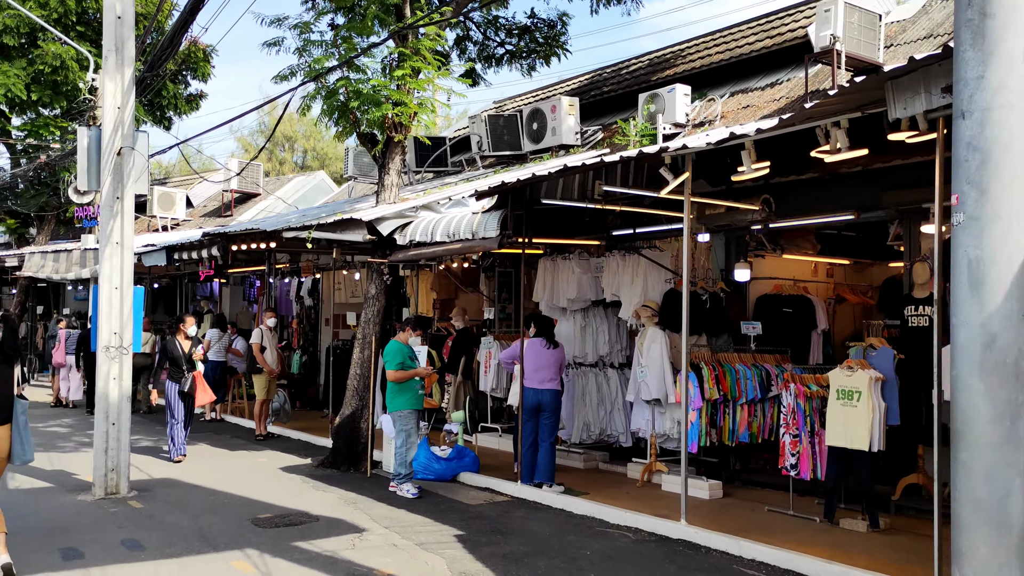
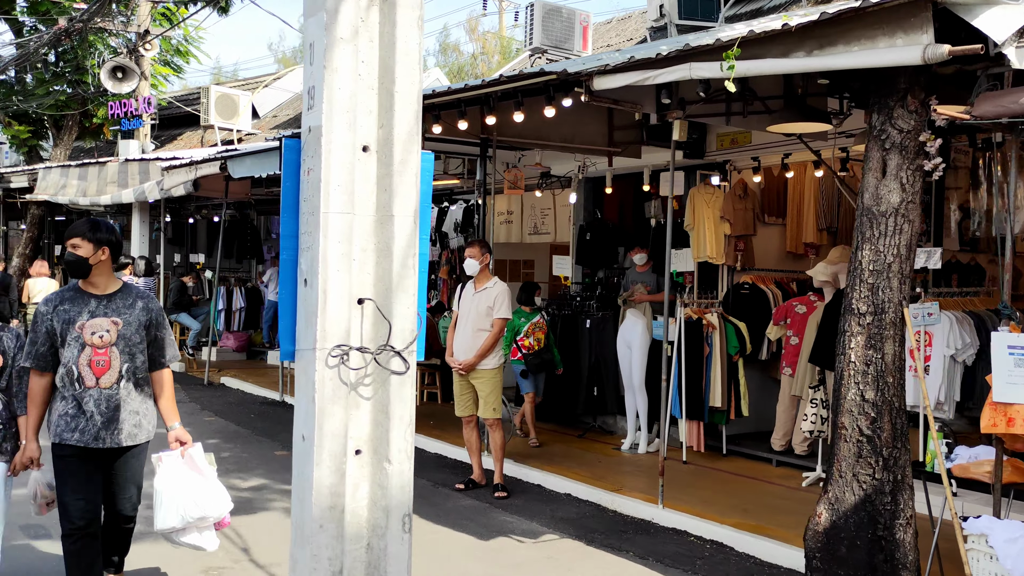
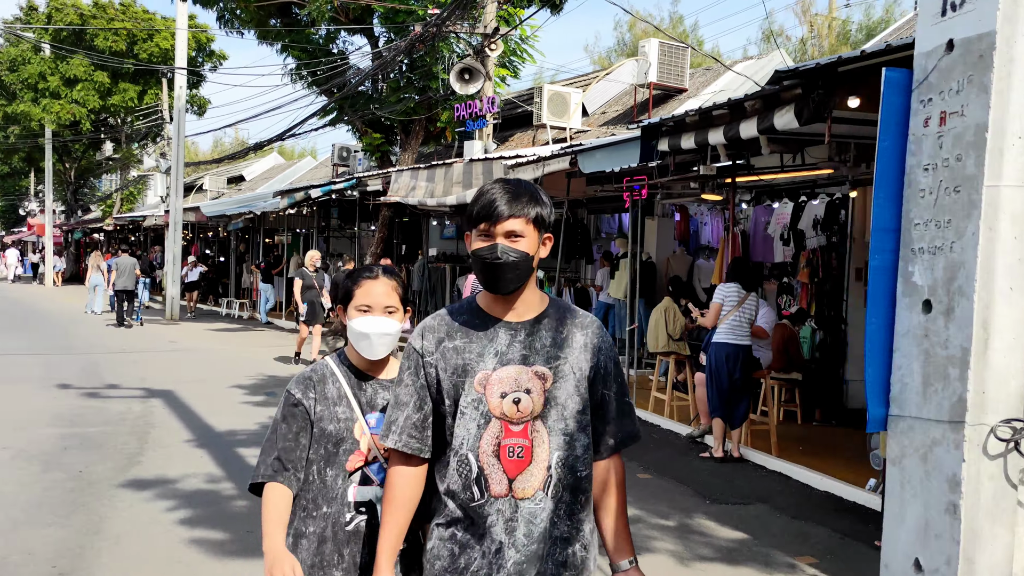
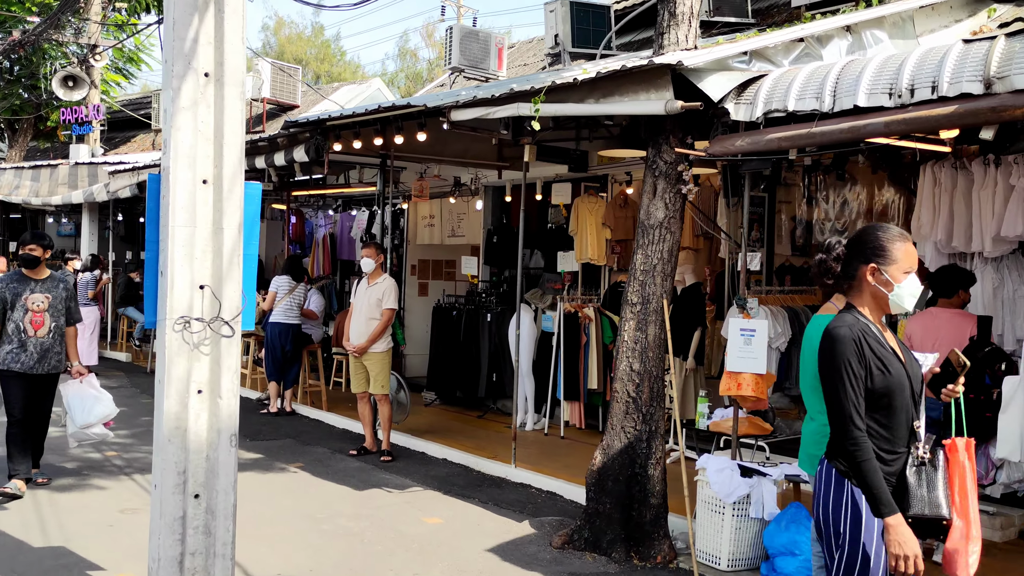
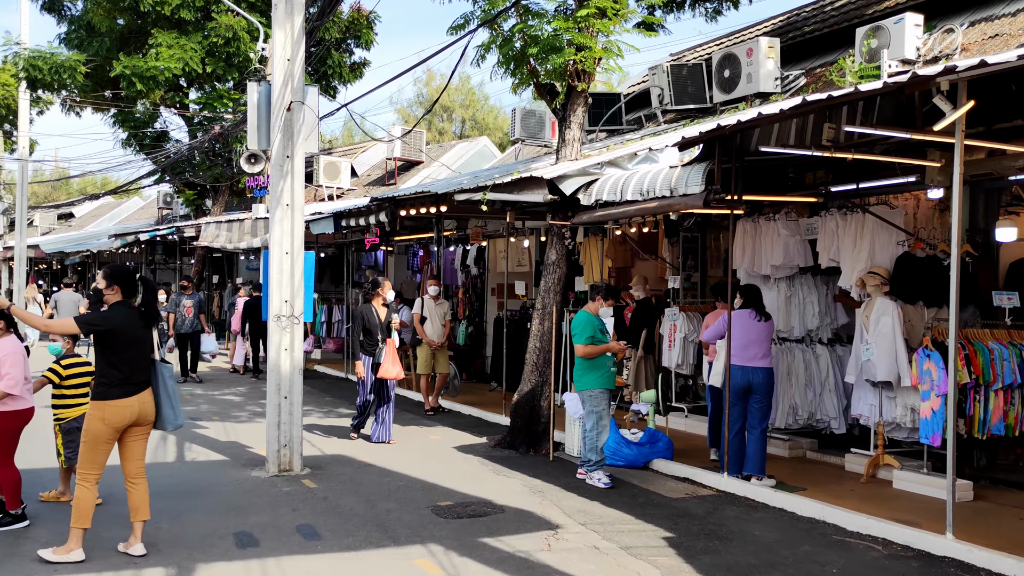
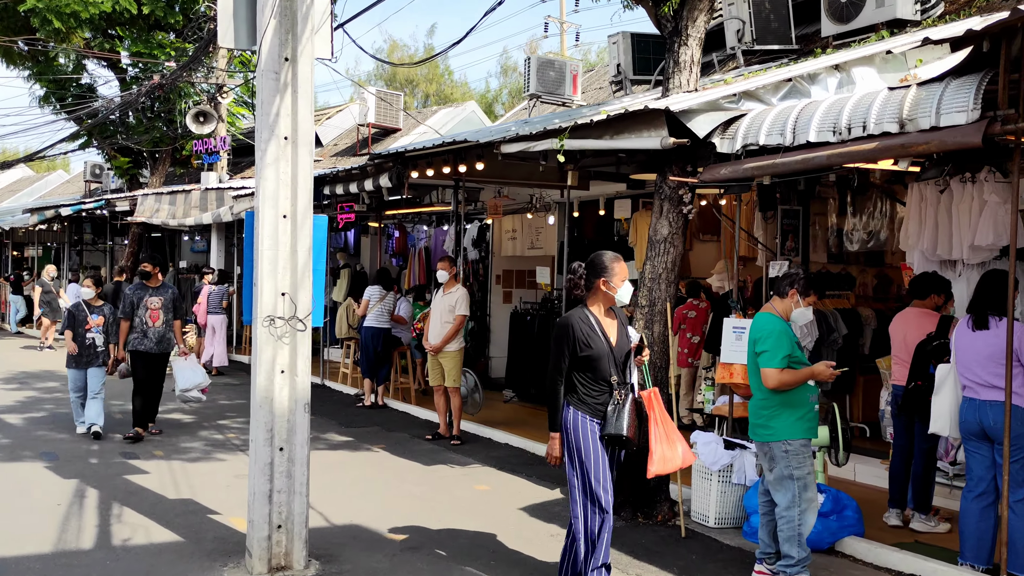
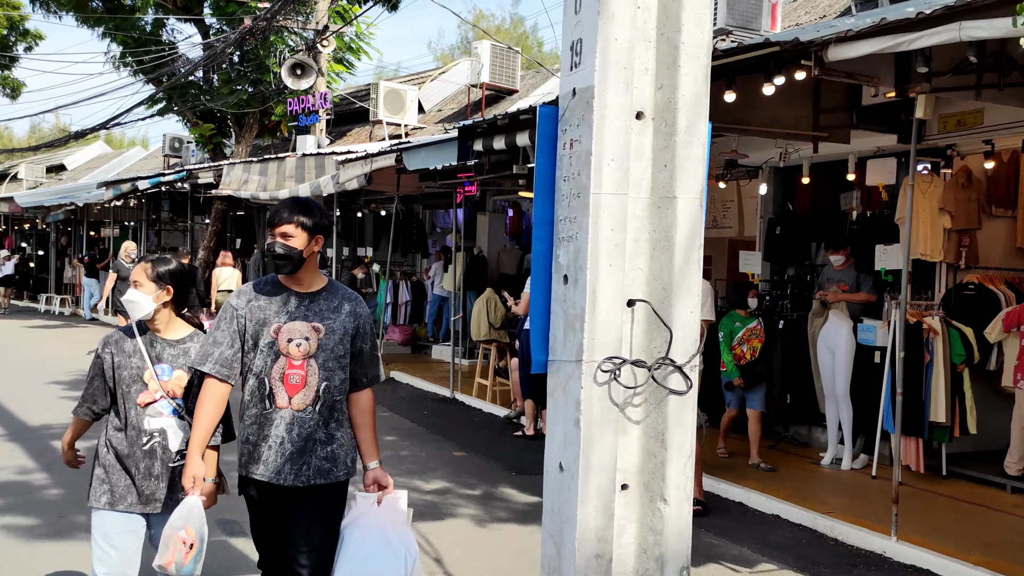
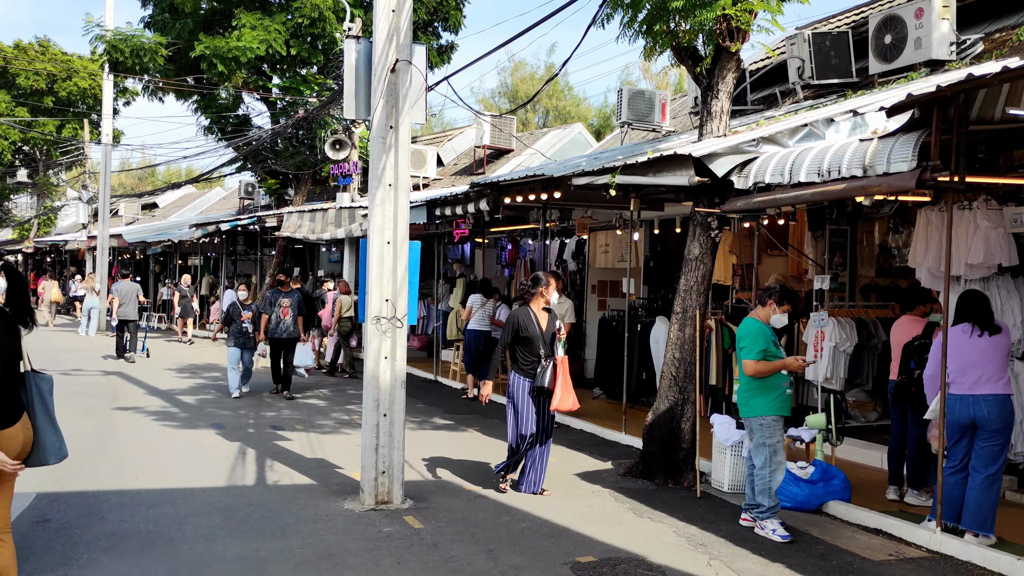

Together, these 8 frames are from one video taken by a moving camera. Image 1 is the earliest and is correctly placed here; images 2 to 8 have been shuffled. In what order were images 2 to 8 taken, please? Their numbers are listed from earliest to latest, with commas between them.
5, 8, 6, 4, 2, 7, 3
